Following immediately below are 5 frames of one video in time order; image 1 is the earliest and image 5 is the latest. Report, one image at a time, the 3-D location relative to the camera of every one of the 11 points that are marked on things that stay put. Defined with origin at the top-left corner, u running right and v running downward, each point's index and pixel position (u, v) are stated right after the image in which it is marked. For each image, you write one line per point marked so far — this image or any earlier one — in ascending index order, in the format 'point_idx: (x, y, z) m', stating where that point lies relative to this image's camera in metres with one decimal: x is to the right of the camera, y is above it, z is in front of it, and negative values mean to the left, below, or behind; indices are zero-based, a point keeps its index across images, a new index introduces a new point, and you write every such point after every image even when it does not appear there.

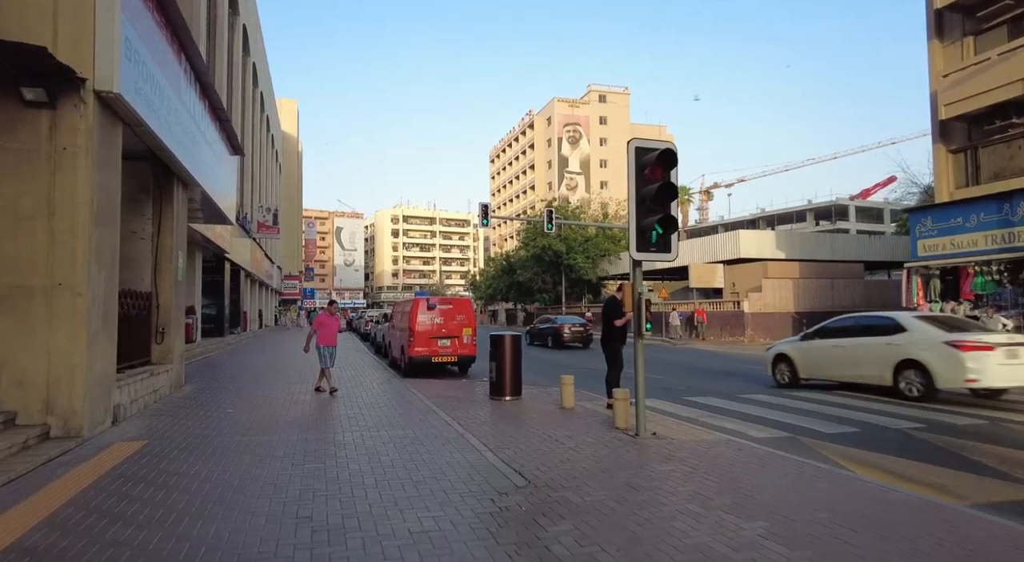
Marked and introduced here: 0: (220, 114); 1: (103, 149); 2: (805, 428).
0: (-7.6, +4.3, +15.0) m
1: (-5.6, +1.8, +7.9) m
2: (+4.5, -2.3, +8.8) m
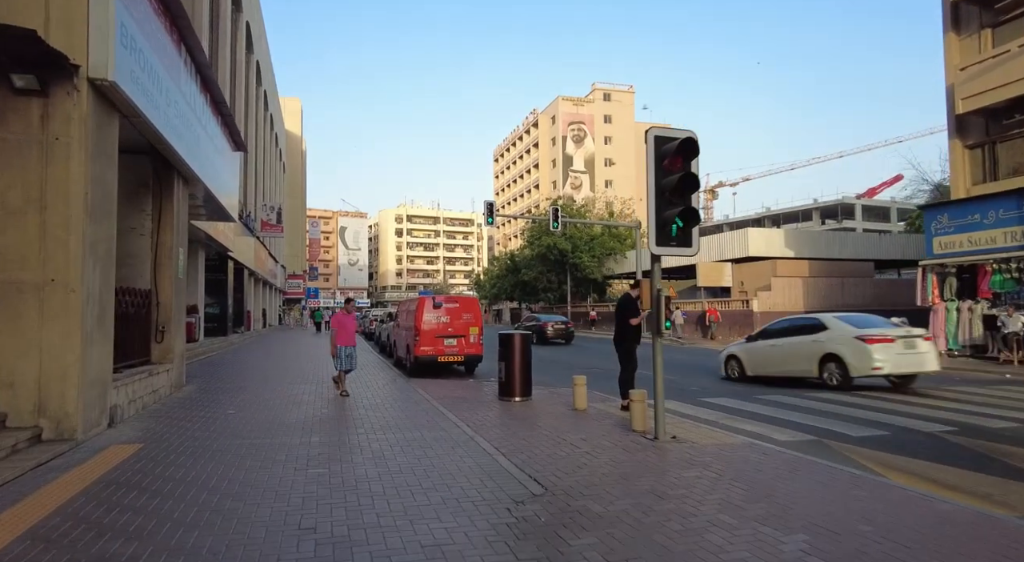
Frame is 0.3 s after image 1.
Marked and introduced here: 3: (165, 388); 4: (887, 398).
0: (-7.4, +4.4, +14.7) m
1: (-5.4, +1.8, +7.5) m
2: (+4.7, -2.2, +8.4) m
3: (-6.6, -2.0, +10.9) m
4: (+7.8, -2.4, +11.9) m
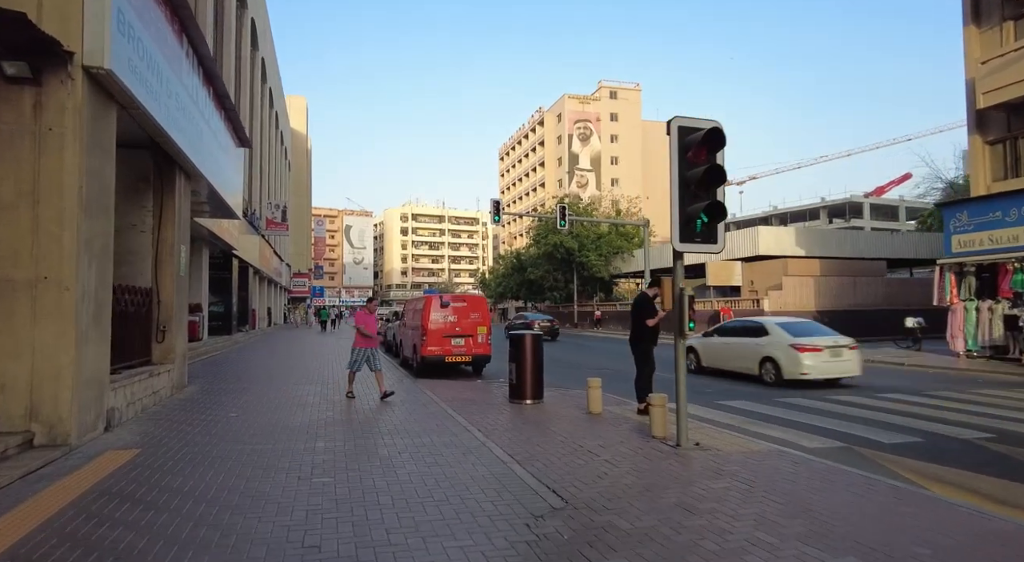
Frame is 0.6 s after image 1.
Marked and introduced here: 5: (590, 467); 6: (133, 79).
0: (-7.2, +4.4, +14.4) m
1: (-5.2, +1.9, +7.2) m
2: (+4.9, -2.2, +8.0) m
3: (-6.4, -2.0, +10.6) m
4: (+8.0, -2.4, +11.4) m
5: (+0.9, -2.0, +6.4) m
6: (-5.2, +2.8, +7.8) m
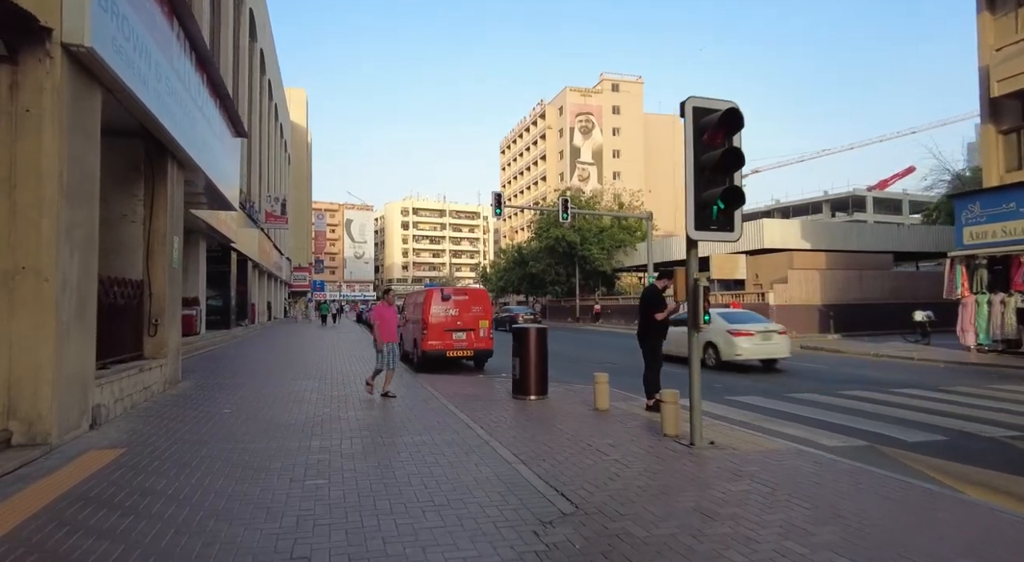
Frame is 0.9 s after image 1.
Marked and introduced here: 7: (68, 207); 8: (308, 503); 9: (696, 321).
0: (-7.1, +4.6, +14.0) m
1: (-5.2, +2.0, +6.8) m
2: (+4.9, -2.1, +7.7) m
3: (-6.3, -1.8, +10.2) m
4: (+8.0, -2.2, +11.1) m
5: (+0.9, -1.9, +6.0) m
6: (-5.1, +2.9, +7.4) m
7: (-5.1, +0.9, +6.6) m
8: (-1.7, -1.9, +4.9) m
9: (+2.2, -0.5, +6.8) m
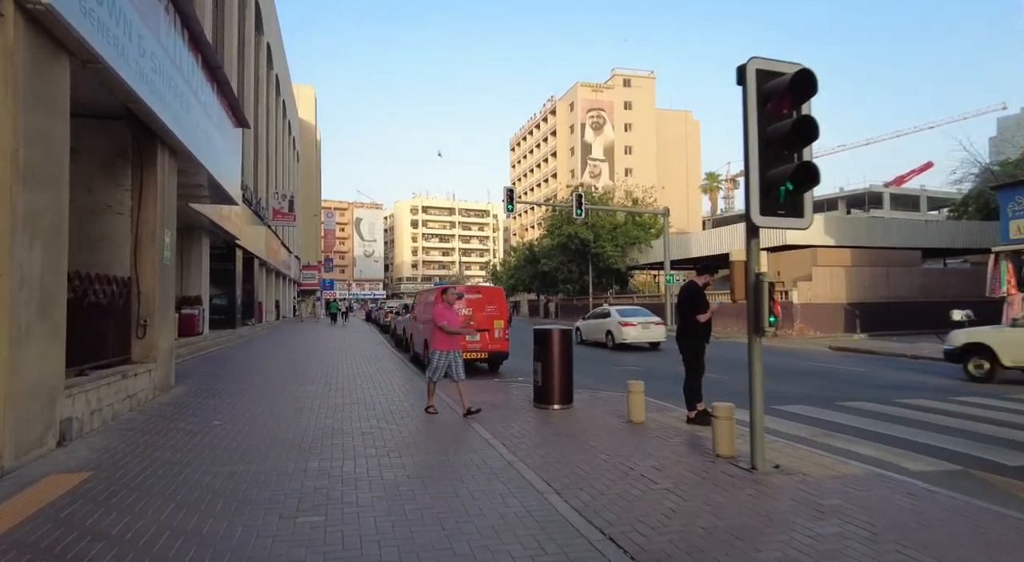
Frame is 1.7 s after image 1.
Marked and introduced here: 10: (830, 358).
0: (-6.7, +4.7, +13.1) m
1: (-4.9, +2.0, +5.9) m
2: (+5.2, -2.0, +6.6) m
3: (-6.0, -1.8, +9.4) m
4: (+8.4, -2.2, +10.0) m
5: (+1.2, -1.9, +5.0) m
6: (-4.8, +2.9, +6.5) m
7: (-4.8, +0.9, +5.7) m
8: (-1.5, -1.8, +3.9) m
9: (+2.4, -0.4, +5.8) m
10: (+11.0, -2.7, +19.9) m
